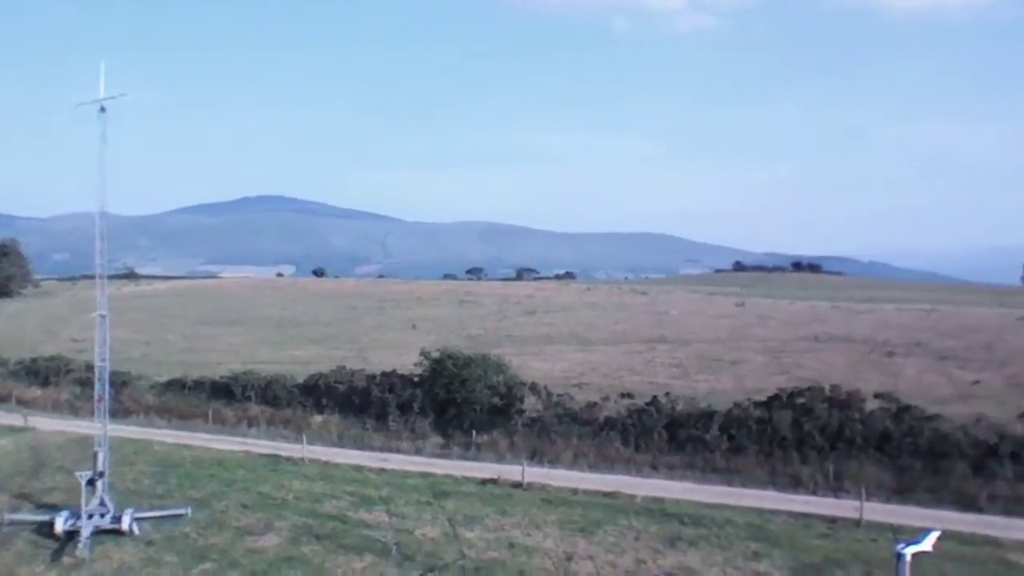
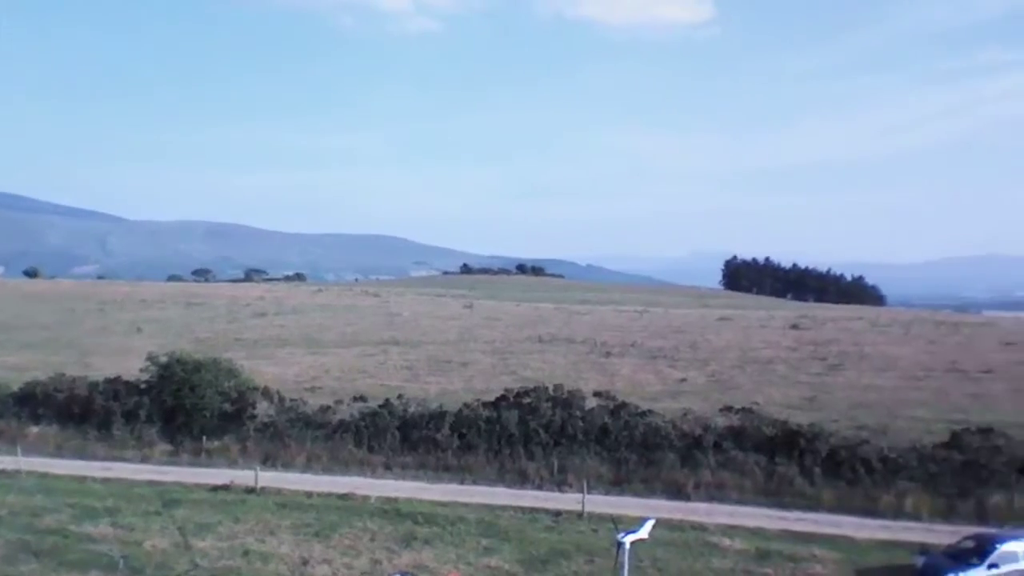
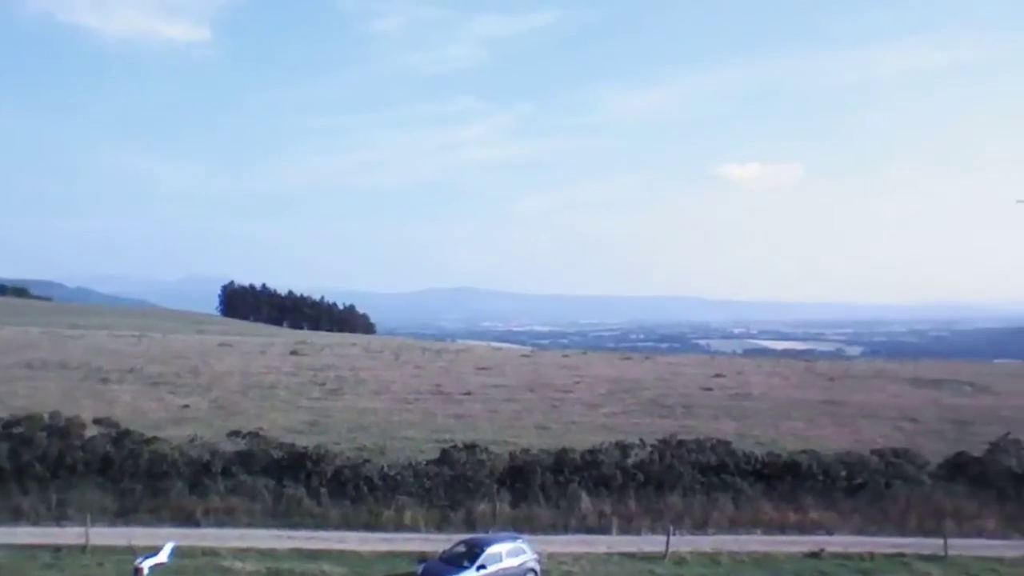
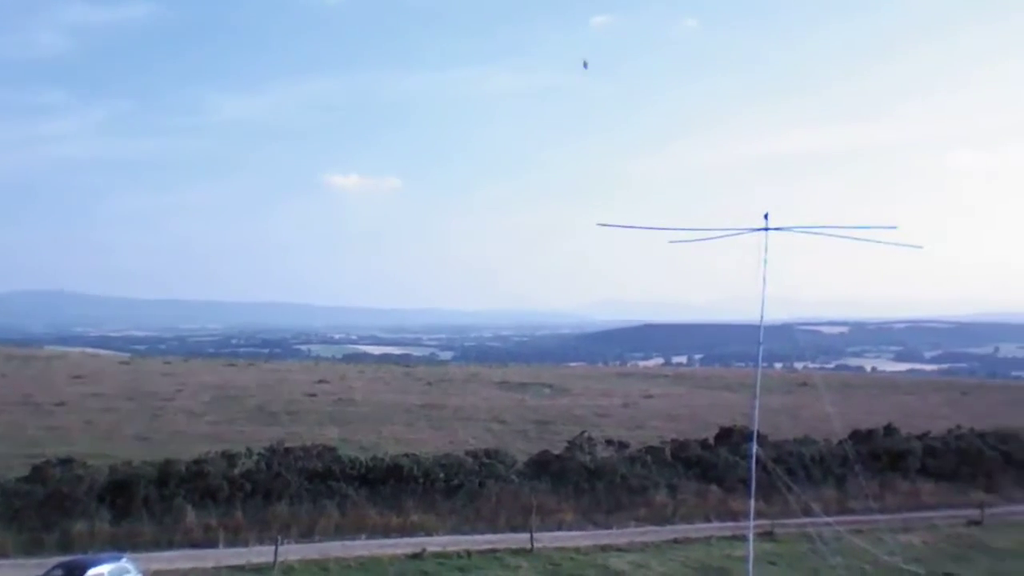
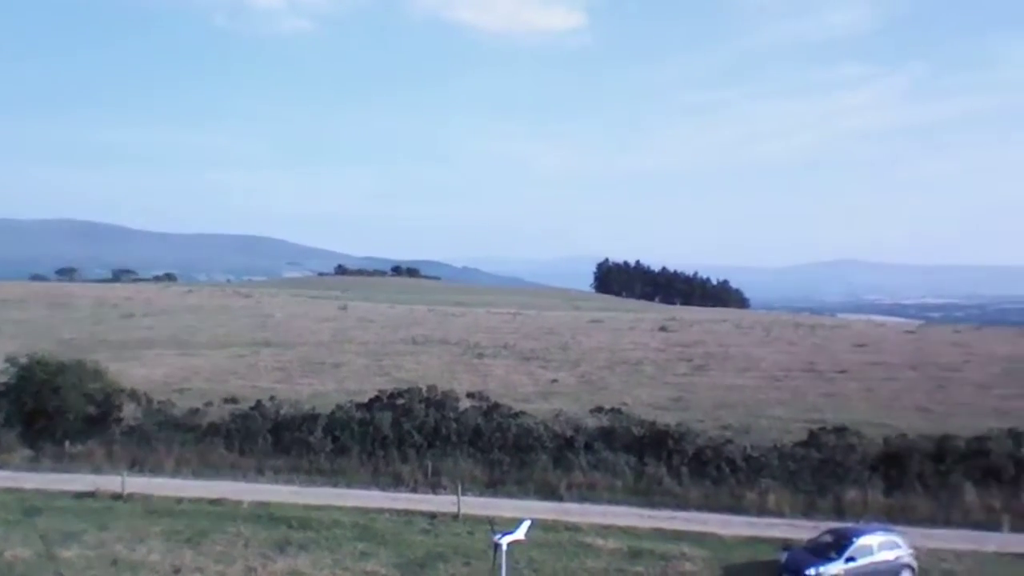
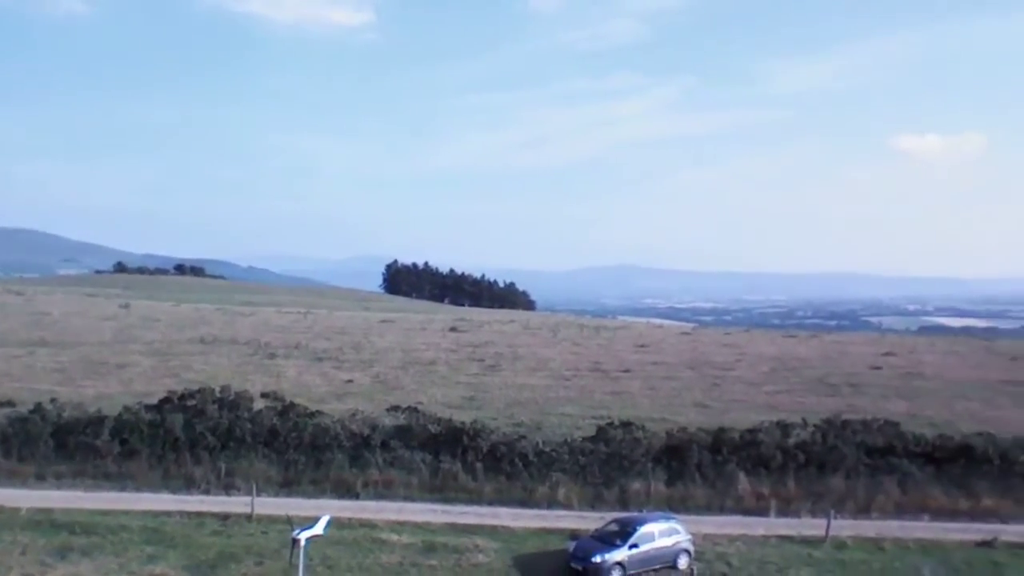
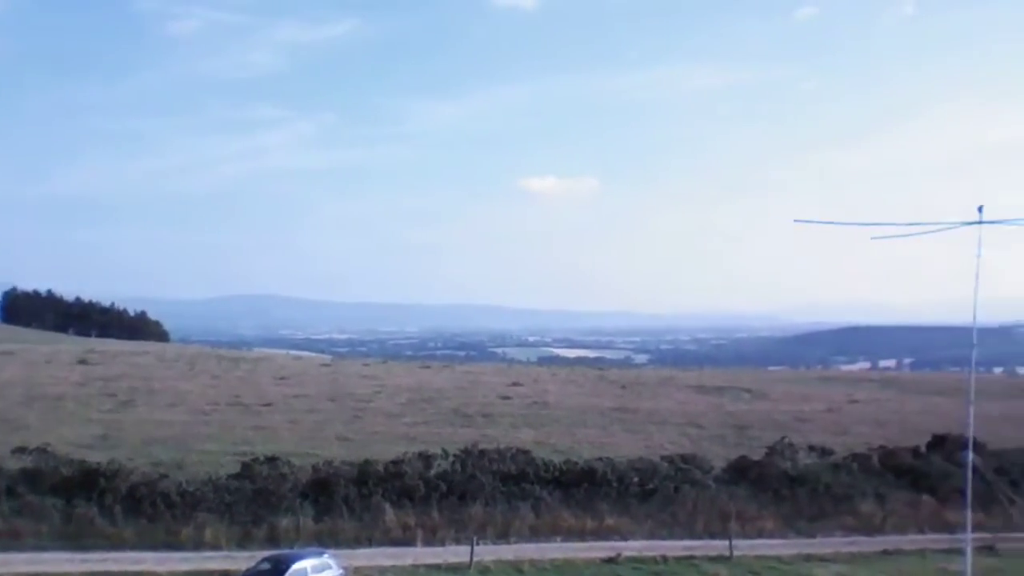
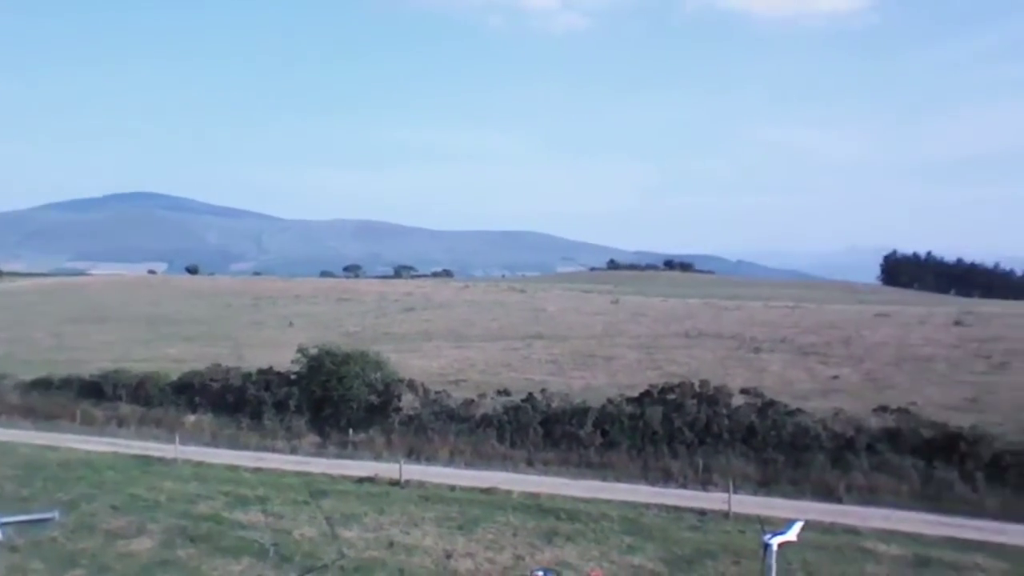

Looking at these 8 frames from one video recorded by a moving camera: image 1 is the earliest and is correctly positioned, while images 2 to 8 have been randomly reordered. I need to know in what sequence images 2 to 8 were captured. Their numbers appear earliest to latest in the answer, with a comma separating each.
8, 2, 5, 6, 3, 7, 4
